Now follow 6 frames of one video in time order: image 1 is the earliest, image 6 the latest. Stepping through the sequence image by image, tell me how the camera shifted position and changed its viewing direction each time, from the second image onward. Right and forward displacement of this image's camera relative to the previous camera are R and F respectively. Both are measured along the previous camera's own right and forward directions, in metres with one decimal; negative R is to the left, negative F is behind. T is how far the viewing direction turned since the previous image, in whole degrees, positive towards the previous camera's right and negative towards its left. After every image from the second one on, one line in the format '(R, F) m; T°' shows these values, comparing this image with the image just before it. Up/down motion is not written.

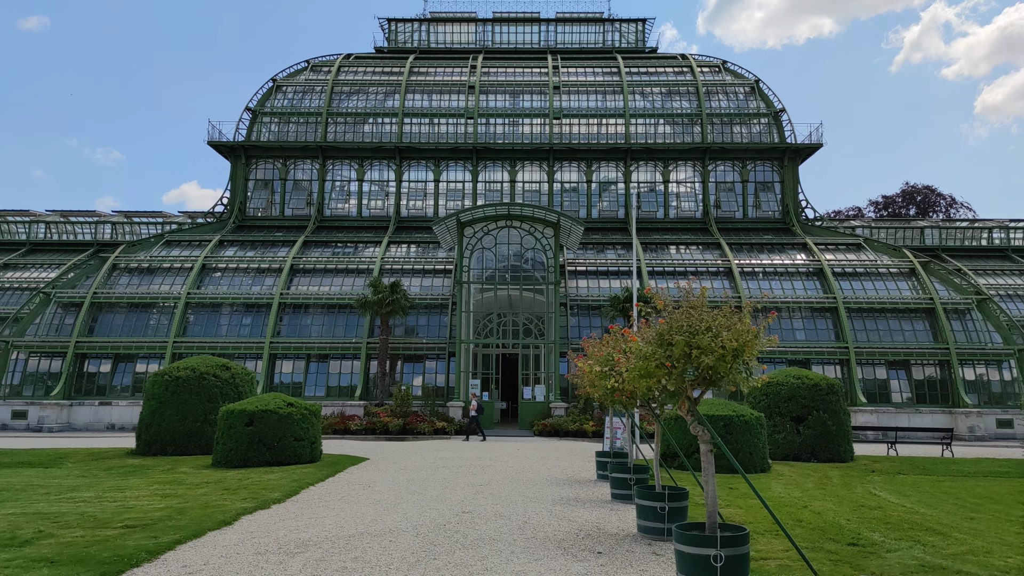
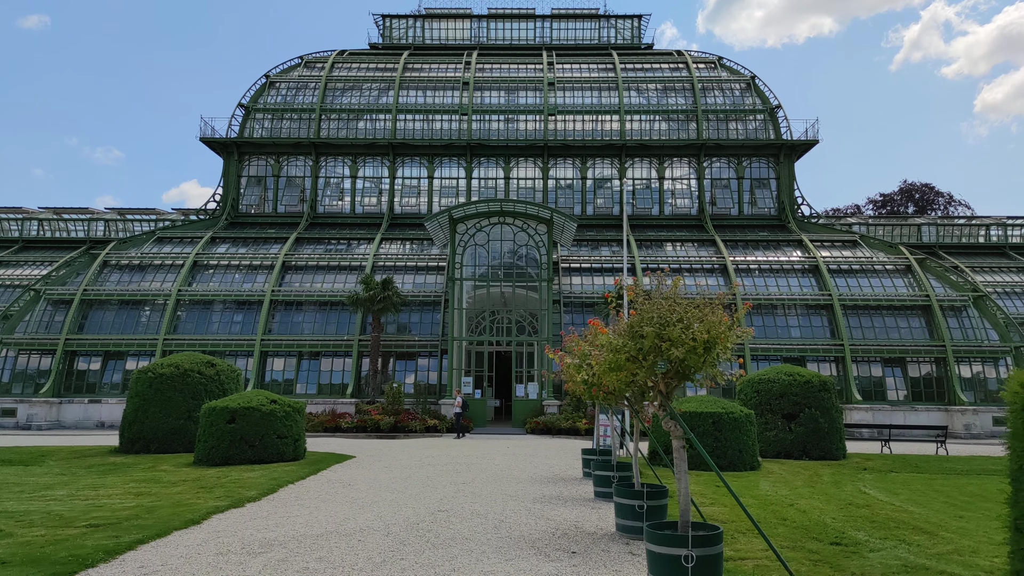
(+0.3, +0.3) m; 0°
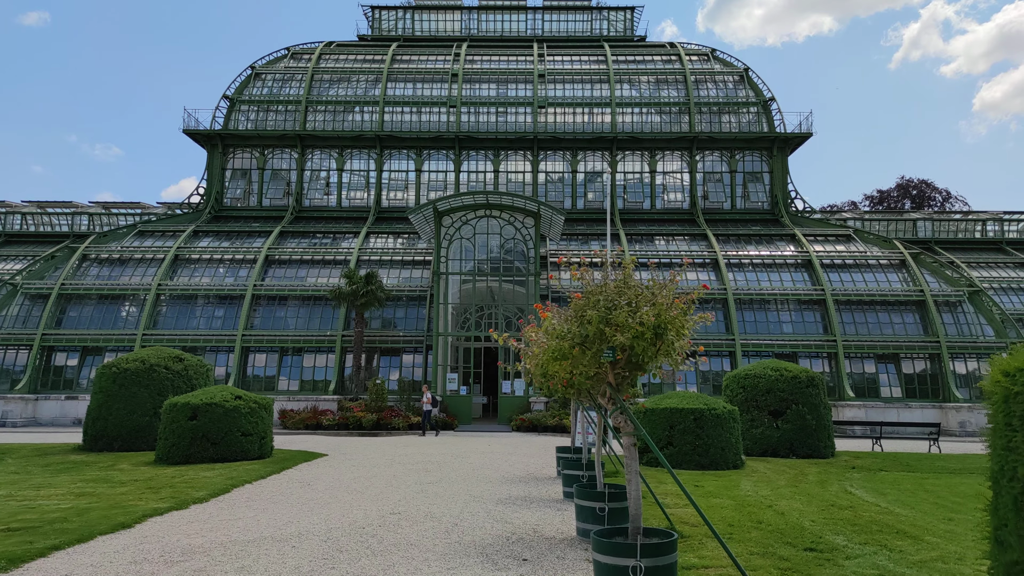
(+0.6, +0.7) m; 0°
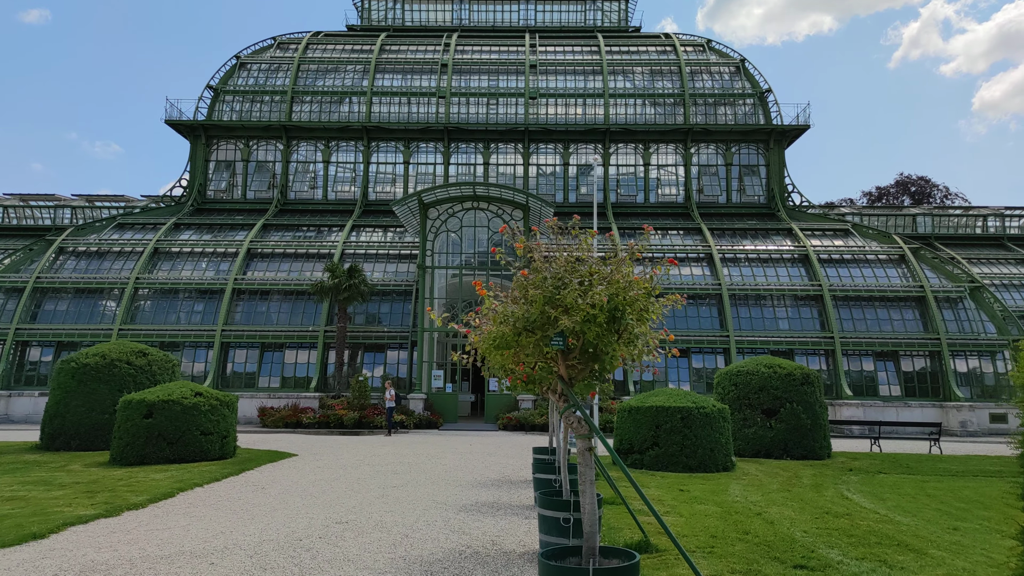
(+0.5, +1.0) m; 0°
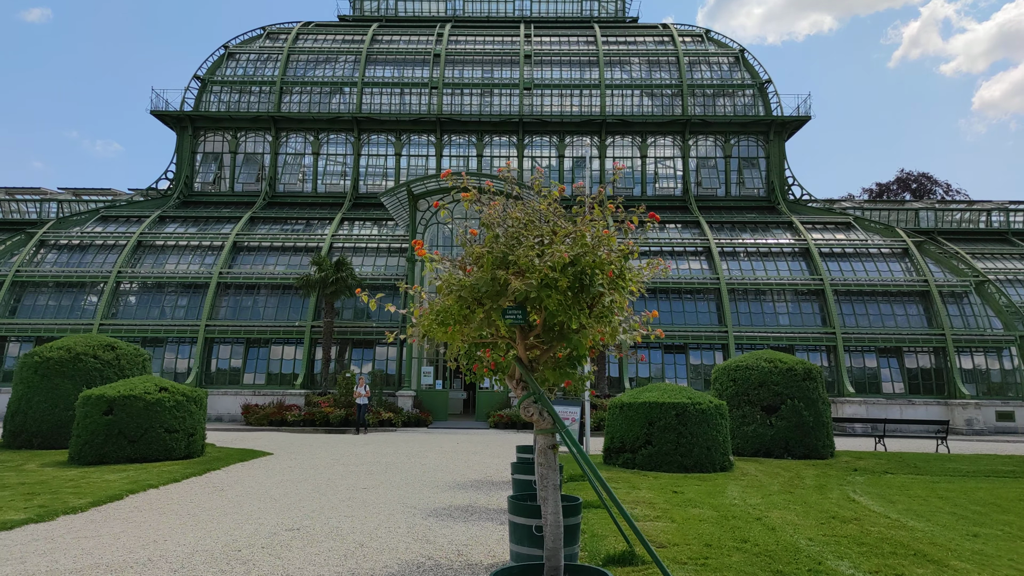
(+0.3, +0.9) m; 0°
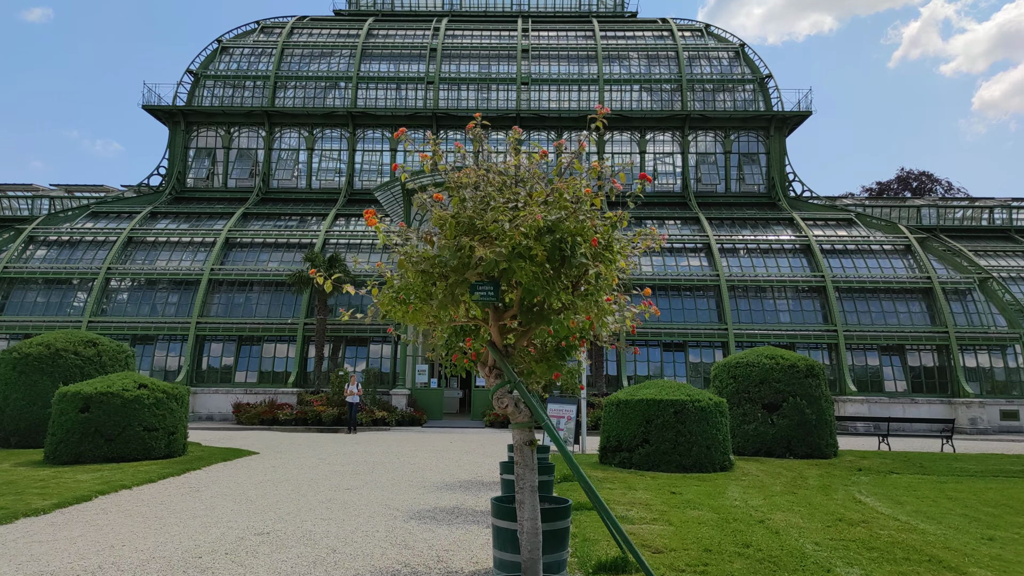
(+0.1, +0.5) m; 0°
